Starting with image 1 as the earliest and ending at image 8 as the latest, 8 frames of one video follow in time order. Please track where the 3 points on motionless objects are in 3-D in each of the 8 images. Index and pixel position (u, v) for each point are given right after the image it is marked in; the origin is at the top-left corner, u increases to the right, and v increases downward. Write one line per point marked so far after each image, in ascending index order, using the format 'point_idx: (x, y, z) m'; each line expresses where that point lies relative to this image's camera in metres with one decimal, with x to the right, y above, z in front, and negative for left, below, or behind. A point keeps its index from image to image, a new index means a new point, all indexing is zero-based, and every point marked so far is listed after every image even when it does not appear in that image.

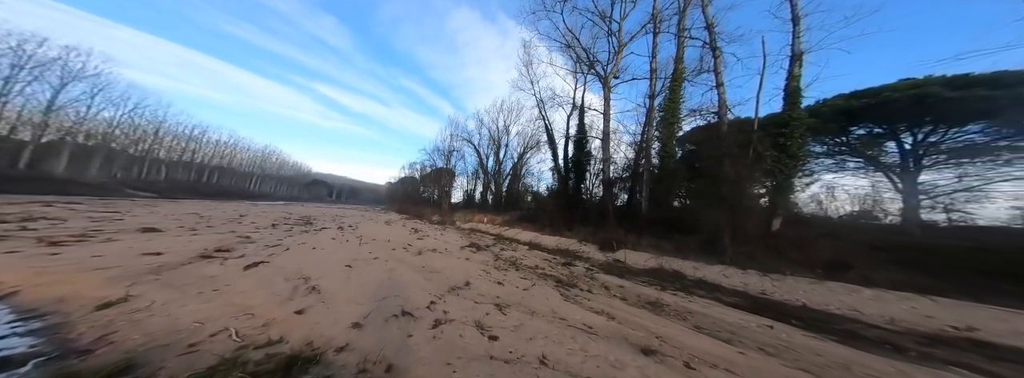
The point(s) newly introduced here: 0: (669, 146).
0: (+12.4, +3.3, +18.1) m
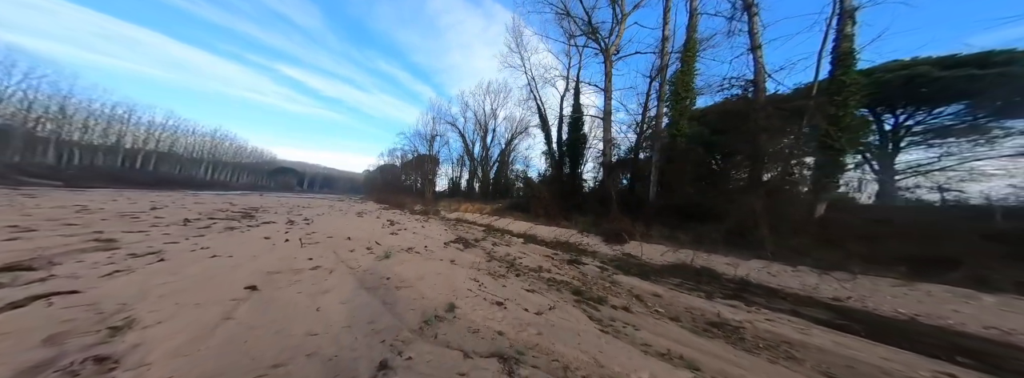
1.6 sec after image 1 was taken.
0: (+11.8, +4.4, +16.0) m
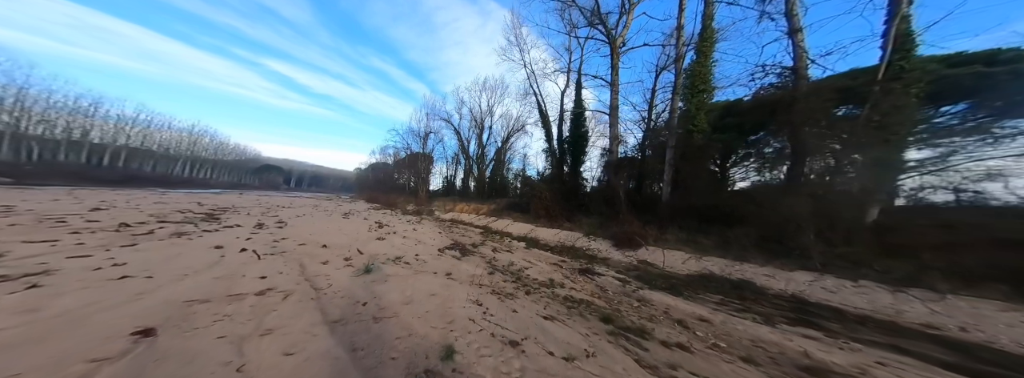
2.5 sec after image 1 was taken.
0: (+11.9, +4.4, +14.8) m
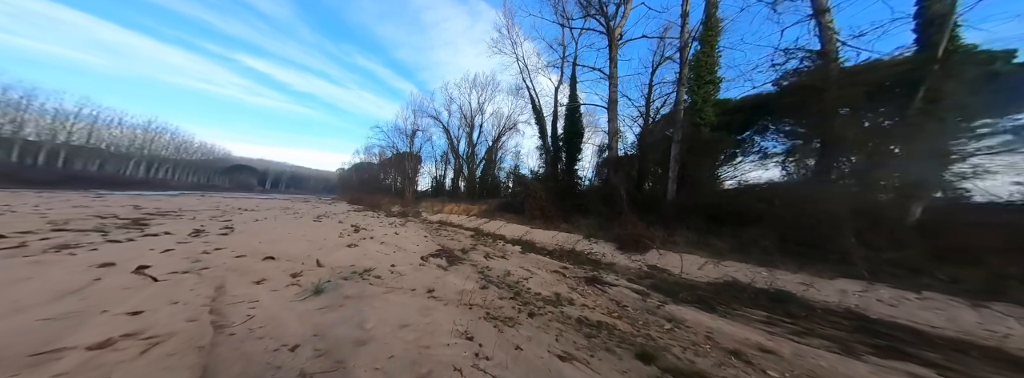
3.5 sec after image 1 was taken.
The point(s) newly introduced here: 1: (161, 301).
0: (+11.5, +4.6, +13.8) m
1: (-5.7, -1.8, +3.9) m
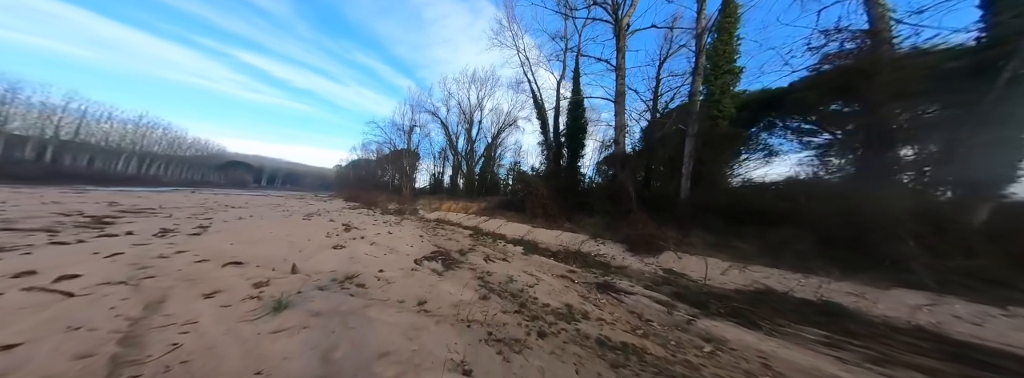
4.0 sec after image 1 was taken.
0: (+11.7, +4.7, +12.9) m
1: (-5.6, -1.7, +2.9) m
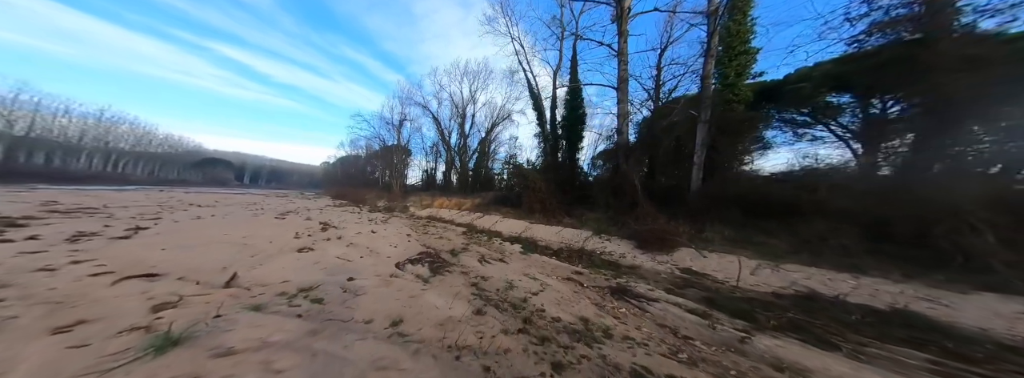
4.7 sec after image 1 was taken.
0: (+11.5, +5.2, +11.8) m
1: (-5.5, -1.5, +1.5) m
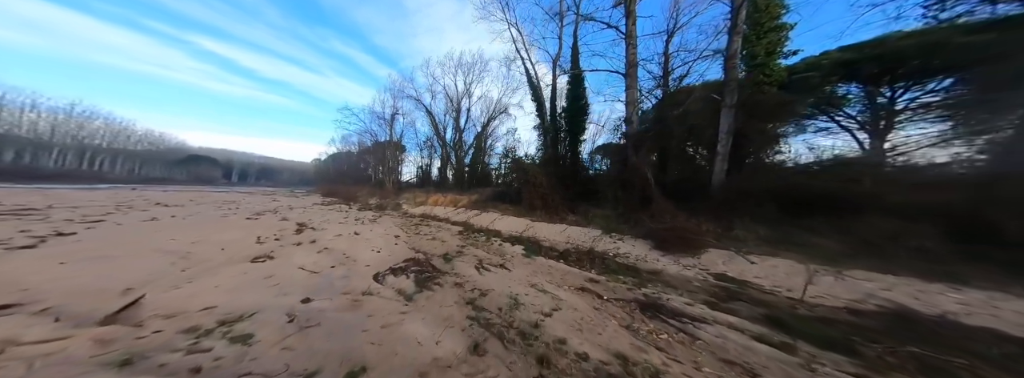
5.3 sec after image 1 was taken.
0: (+11.5, +5.6, +10.5) m
1: (-5.3, -1.4, +0.1) m
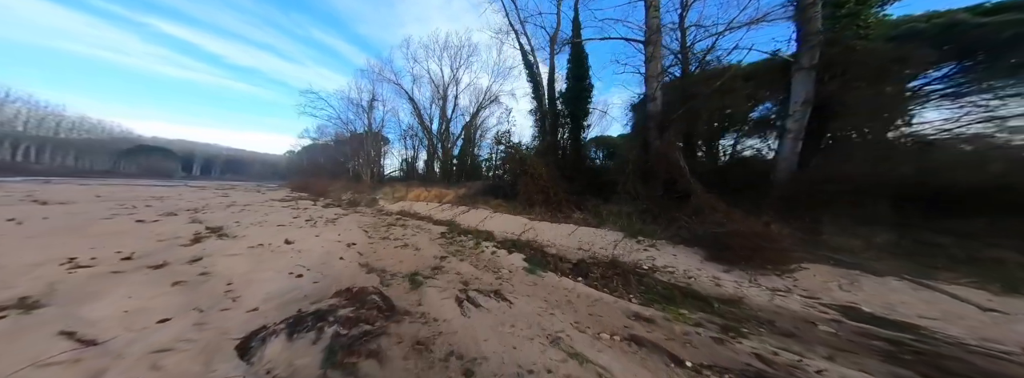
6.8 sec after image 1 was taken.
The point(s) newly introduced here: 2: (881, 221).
0: (+11.5, +5.9, +7.8) m
1: (-4.9, -1.3, -3.0) m
2: (+10.0, -0.8, +6.4) m
